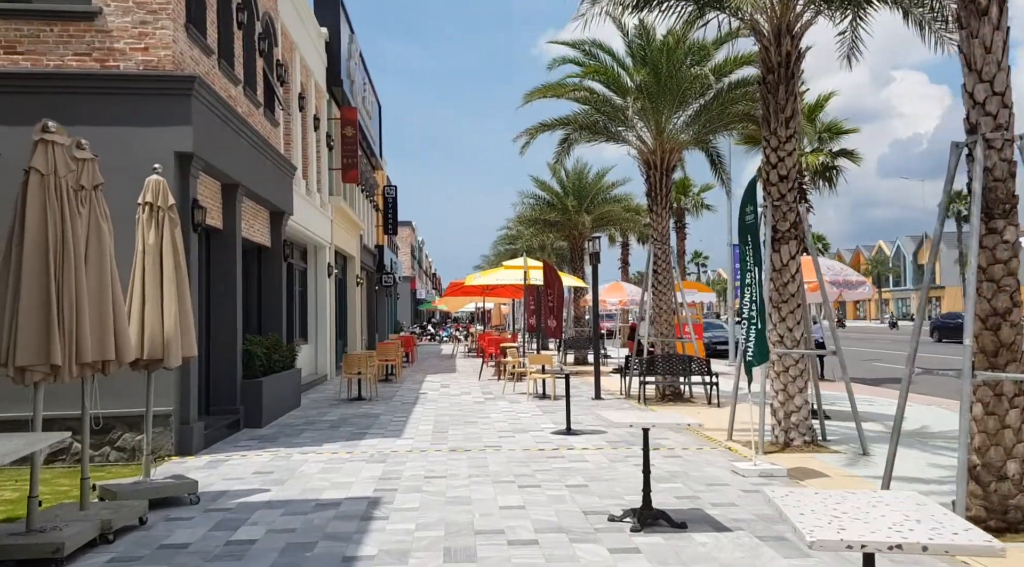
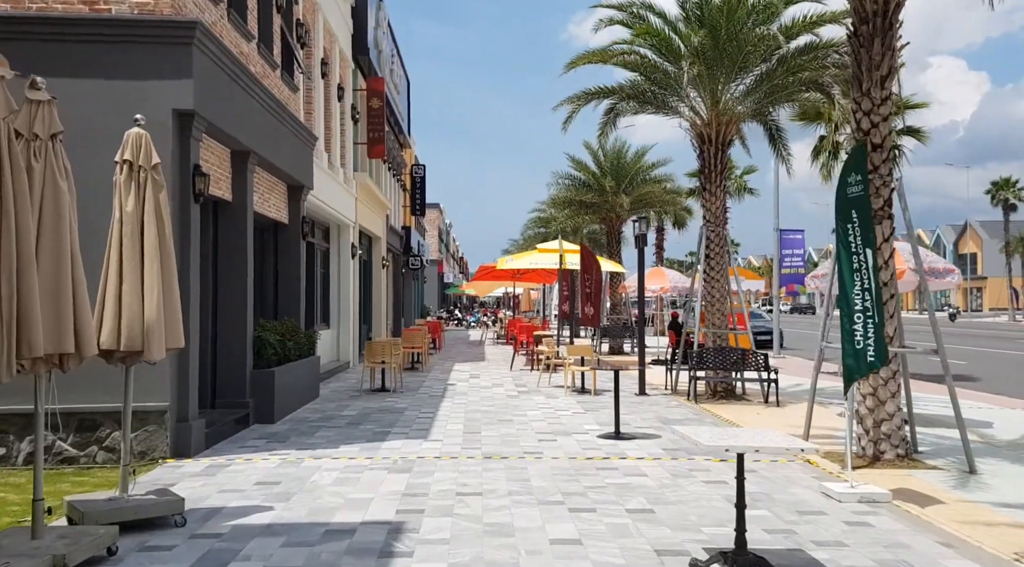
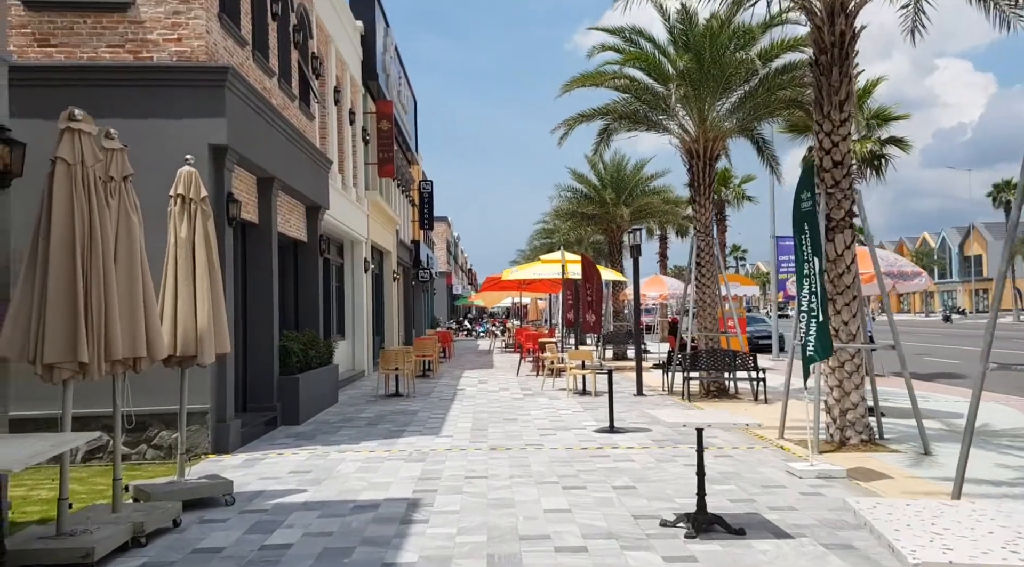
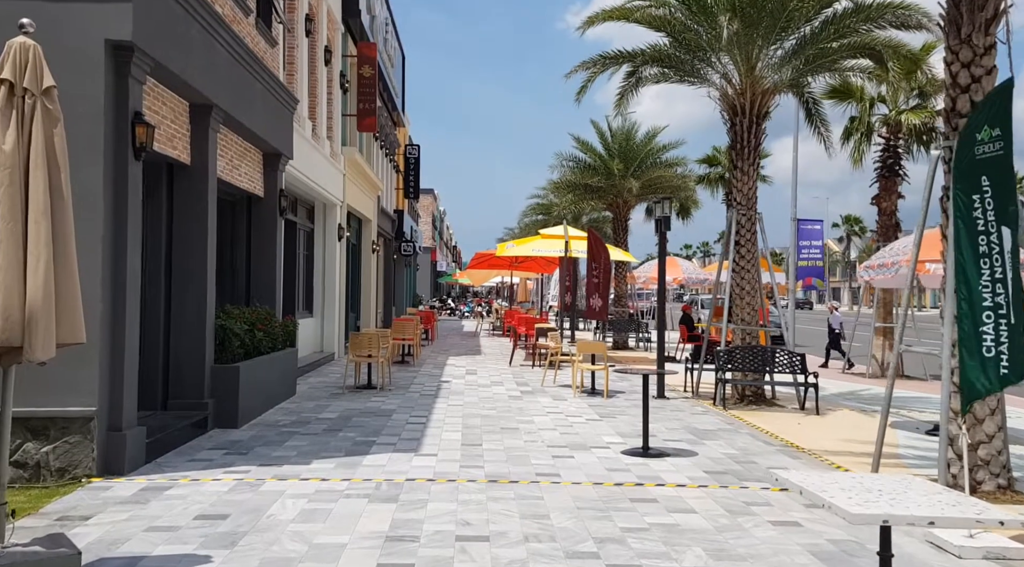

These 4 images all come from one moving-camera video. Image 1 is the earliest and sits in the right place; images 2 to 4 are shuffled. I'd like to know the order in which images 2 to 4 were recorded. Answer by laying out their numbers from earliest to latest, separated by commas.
3, 2, 4
